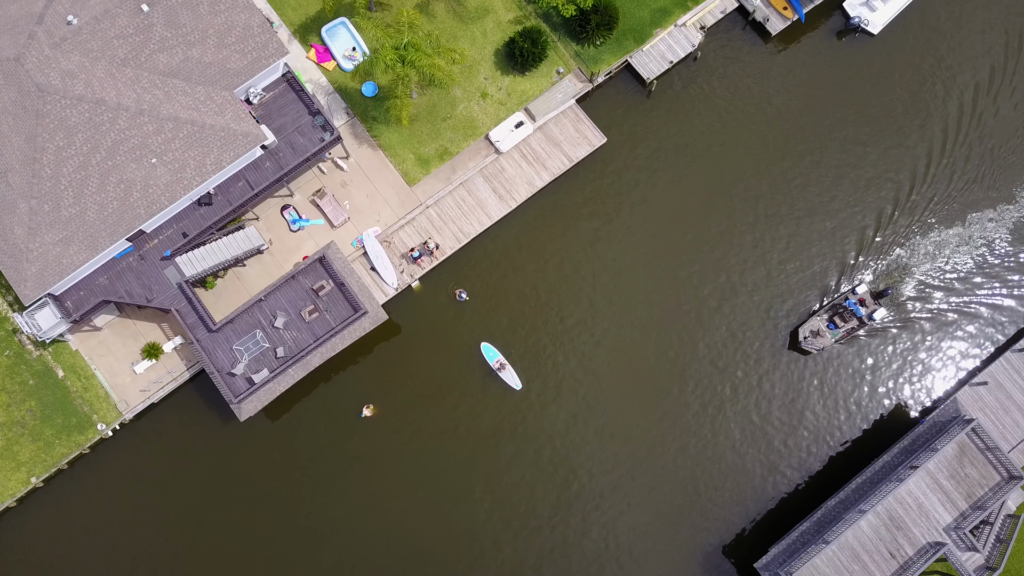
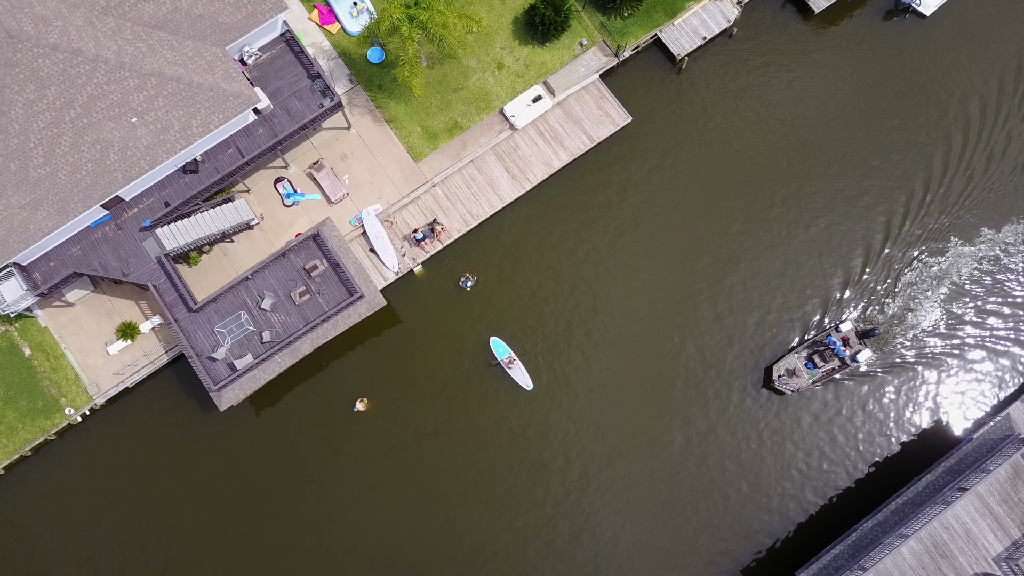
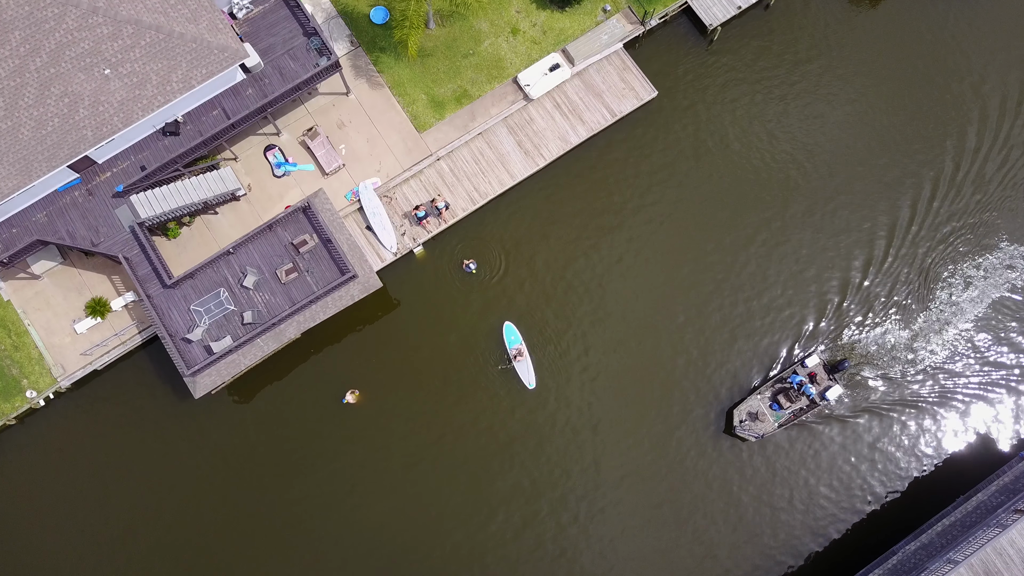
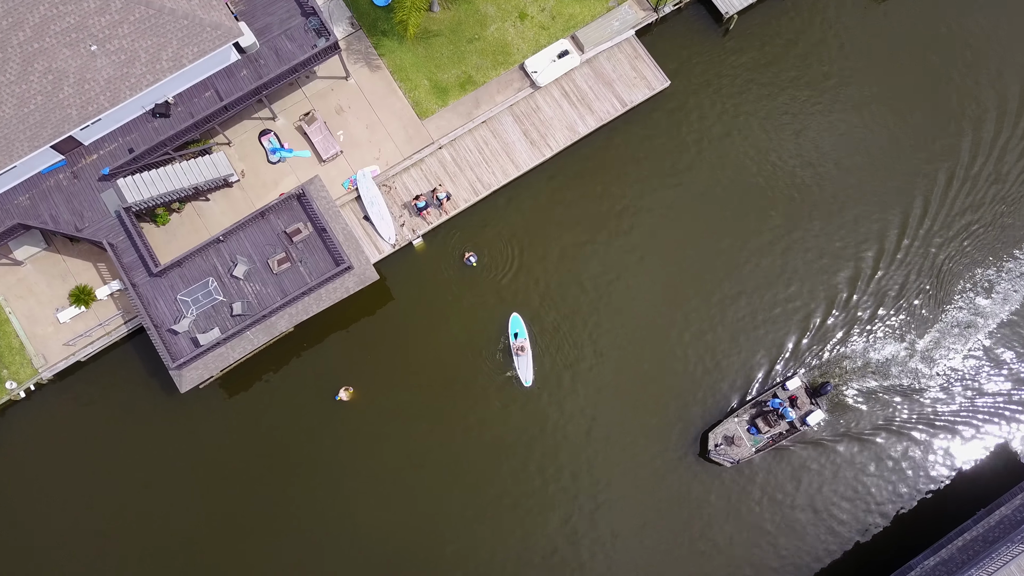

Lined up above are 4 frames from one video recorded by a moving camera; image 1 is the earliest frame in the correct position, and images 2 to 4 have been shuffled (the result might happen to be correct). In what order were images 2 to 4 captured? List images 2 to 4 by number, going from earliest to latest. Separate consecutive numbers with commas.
2, 3, 4
